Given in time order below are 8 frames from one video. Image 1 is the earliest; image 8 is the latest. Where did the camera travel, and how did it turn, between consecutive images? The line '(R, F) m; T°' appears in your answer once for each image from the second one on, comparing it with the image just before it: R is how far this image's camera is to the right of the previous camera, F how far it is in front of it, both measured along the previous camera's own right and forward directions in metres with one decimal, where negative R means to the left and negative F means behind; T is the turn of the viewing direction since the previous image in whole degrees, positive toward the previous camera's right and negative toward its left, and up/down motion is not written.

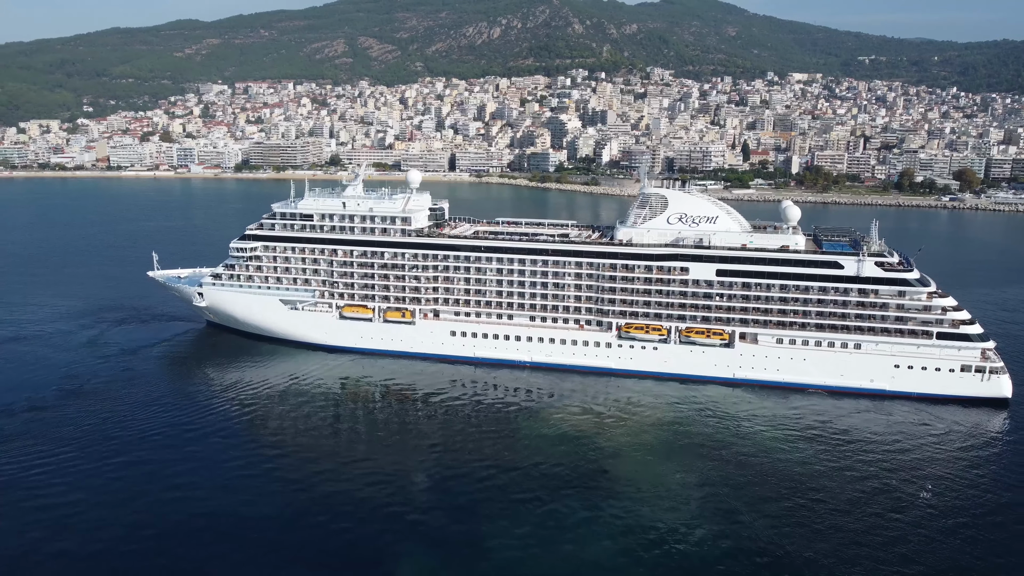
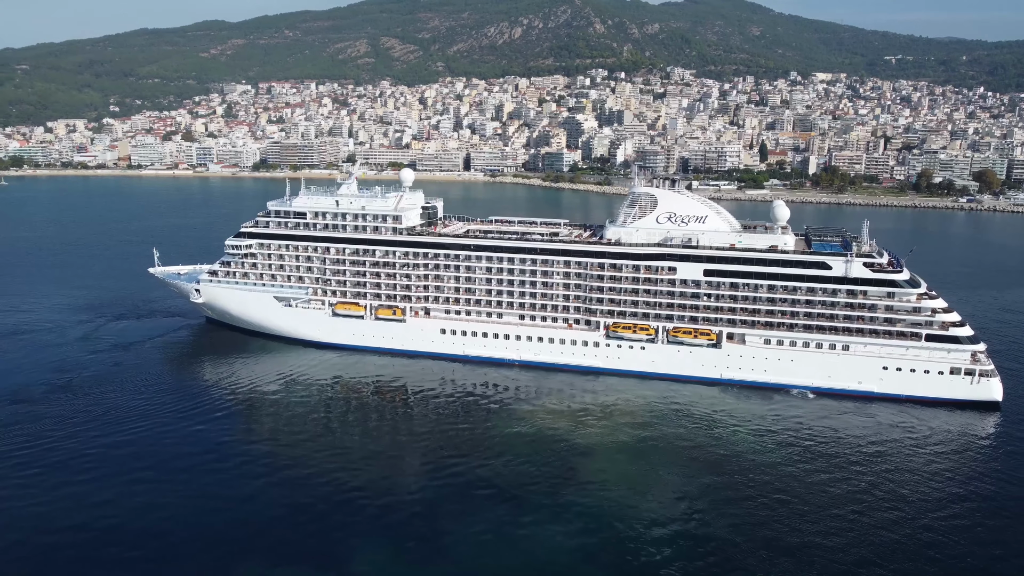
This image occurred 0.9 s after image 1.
(+1.2, -0.1) m; -2°
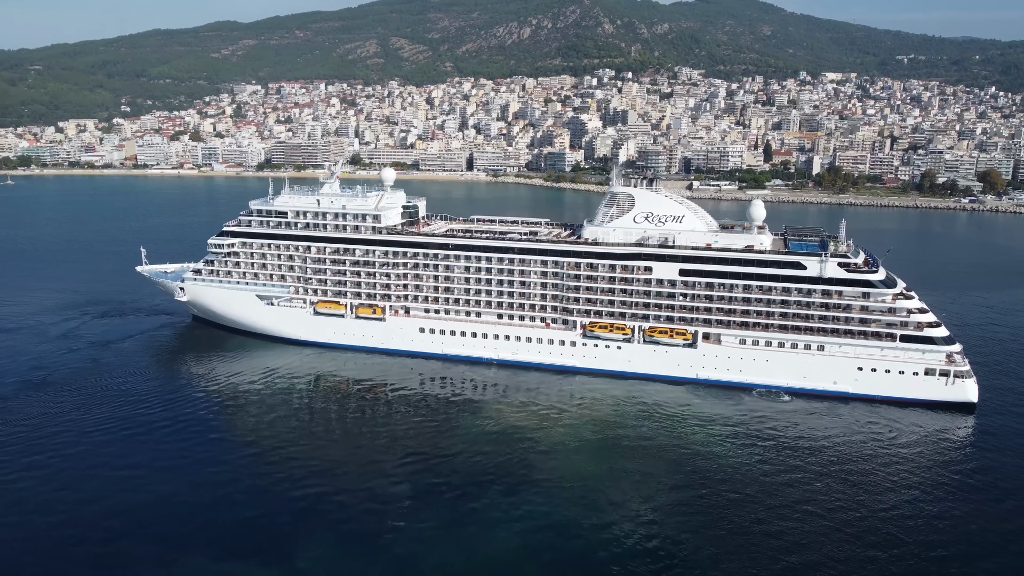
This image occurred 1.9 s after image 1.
(+1.2, -0.1) m; -1°
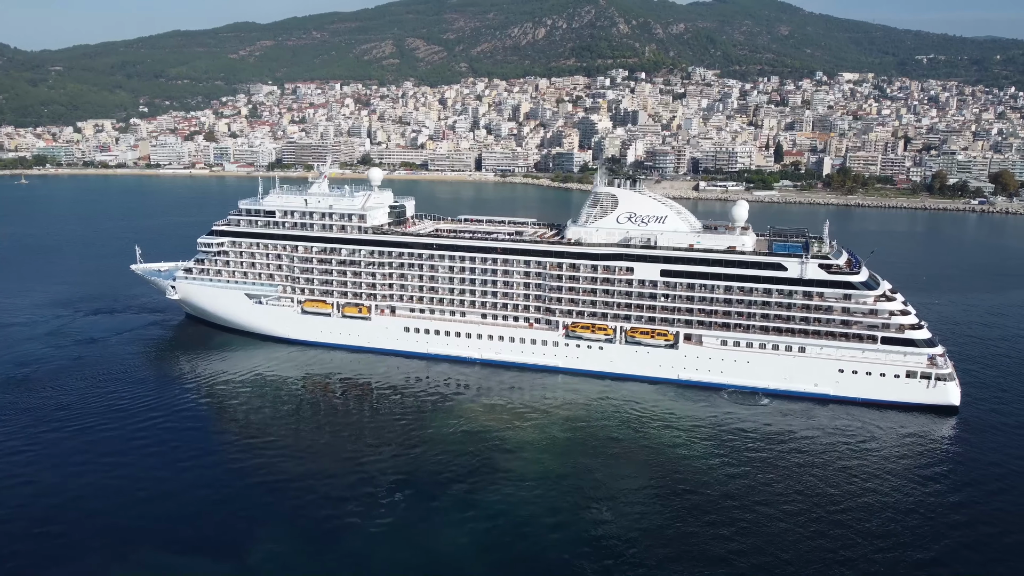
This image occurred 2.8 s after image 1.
(+1.2, -0.1) m; -1°
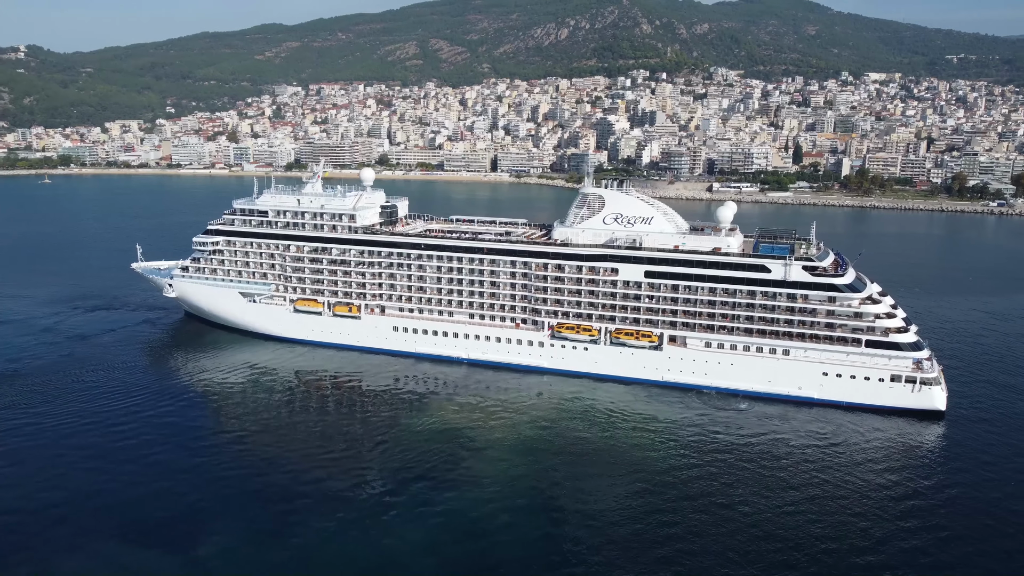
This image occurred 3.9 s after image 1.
(+1.3, 0.0) m; -2°
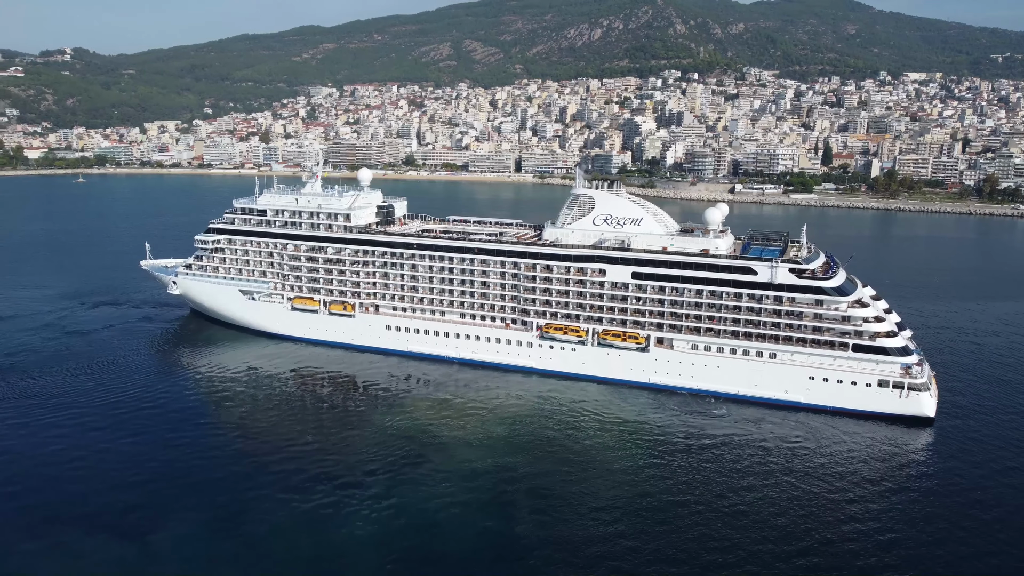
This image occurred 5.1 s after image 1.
(+1.6, 0.0) m; -3°
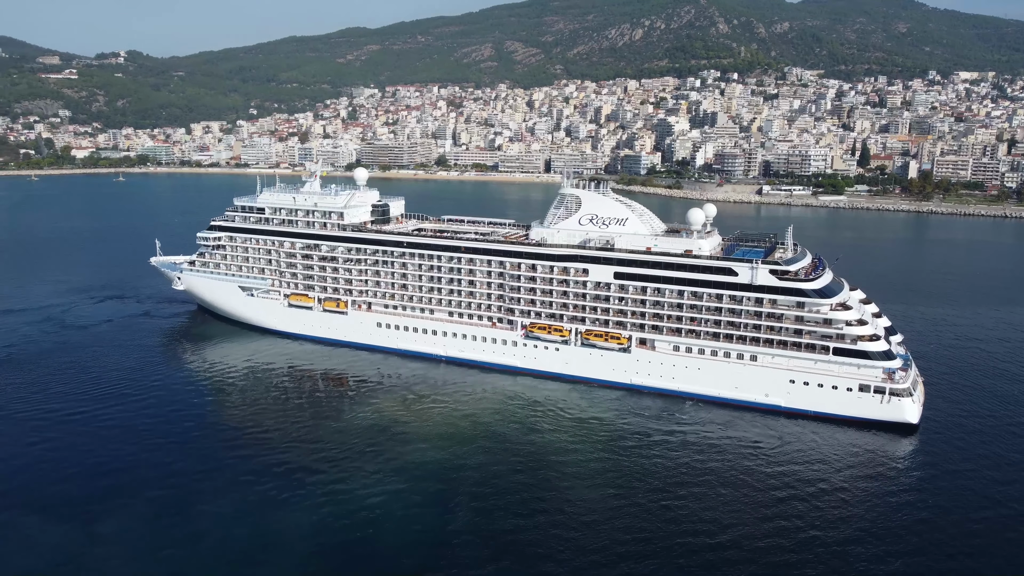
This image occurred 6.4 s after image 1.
(+2.0, 0.0) m; -3°
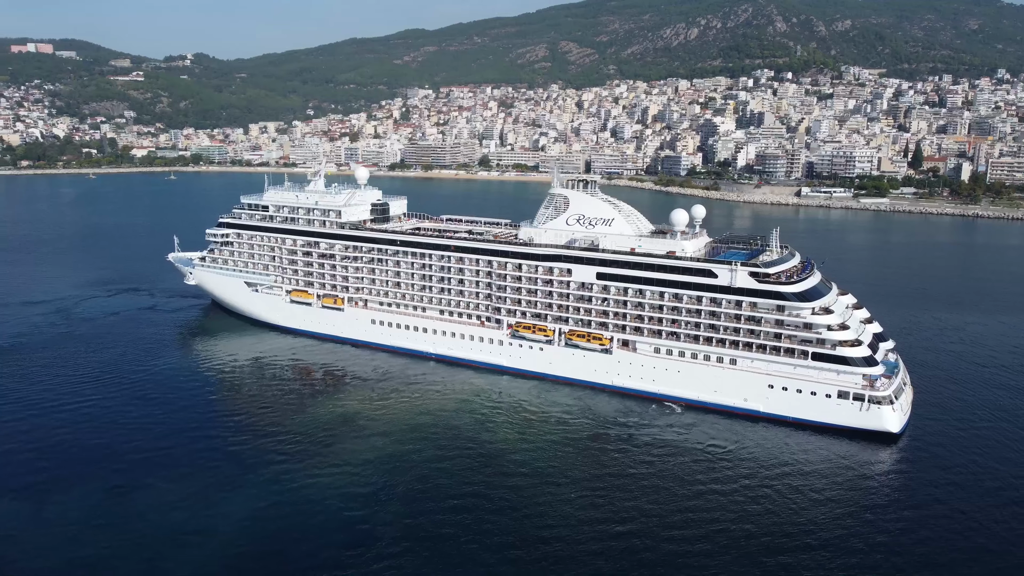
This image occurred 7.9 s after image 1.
(+2.4, 0.0) m; -4°
